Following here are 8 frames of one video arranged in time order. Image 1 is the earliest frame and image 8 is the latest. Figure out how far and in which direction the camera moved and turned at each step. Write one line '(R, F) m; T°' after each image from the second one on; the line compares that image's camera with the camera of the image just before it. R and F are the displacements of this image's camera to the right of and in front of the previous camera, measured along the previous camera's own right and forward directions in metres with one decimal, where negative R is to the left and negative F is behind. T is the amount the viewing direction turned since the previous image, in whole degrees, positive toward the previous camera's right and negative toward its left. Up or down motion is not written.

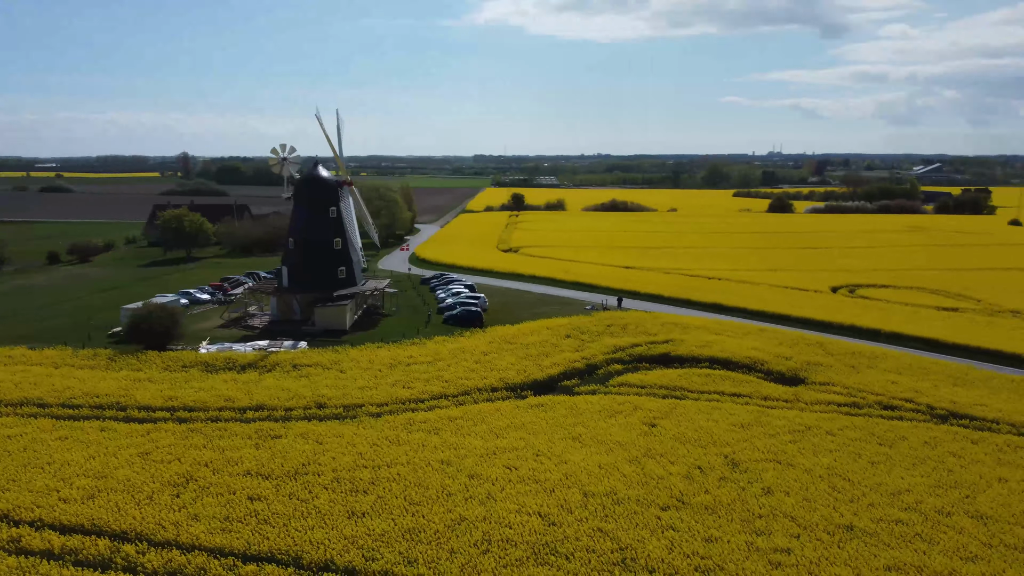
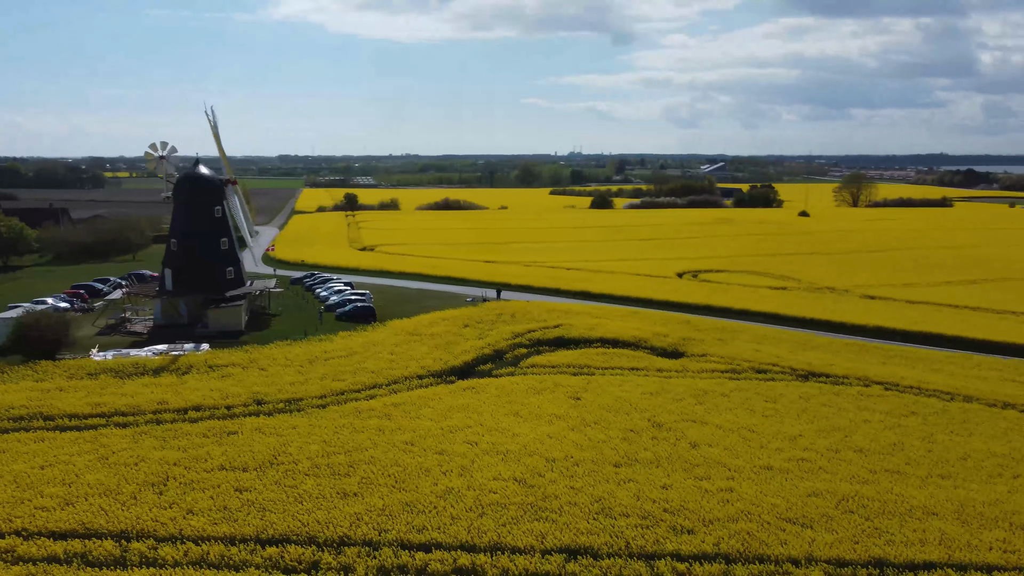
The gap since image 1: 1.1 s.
(-3.2, -1.0) m; +13°
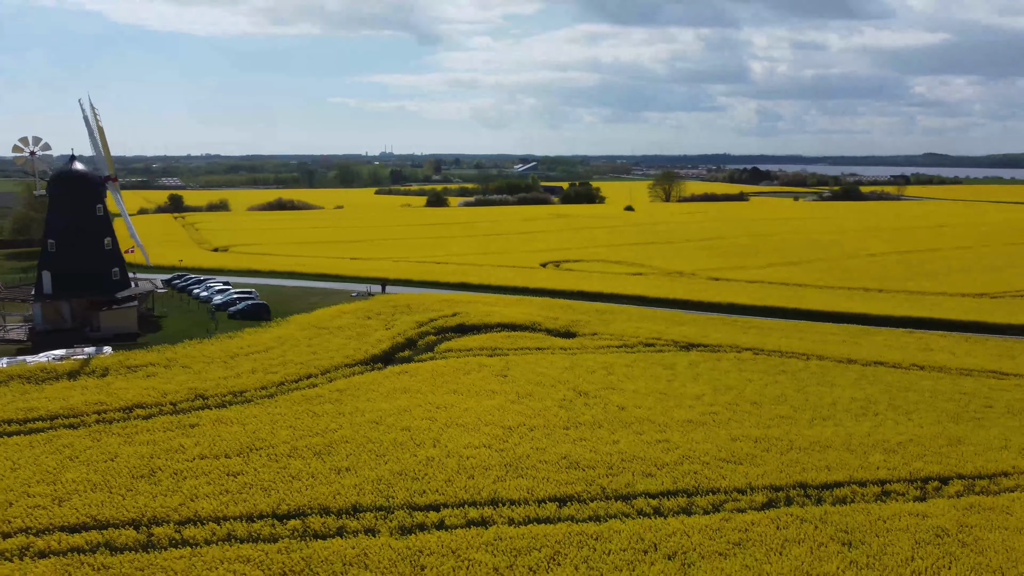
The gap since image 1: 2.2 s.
(-3.3, -1.2) m; +13°
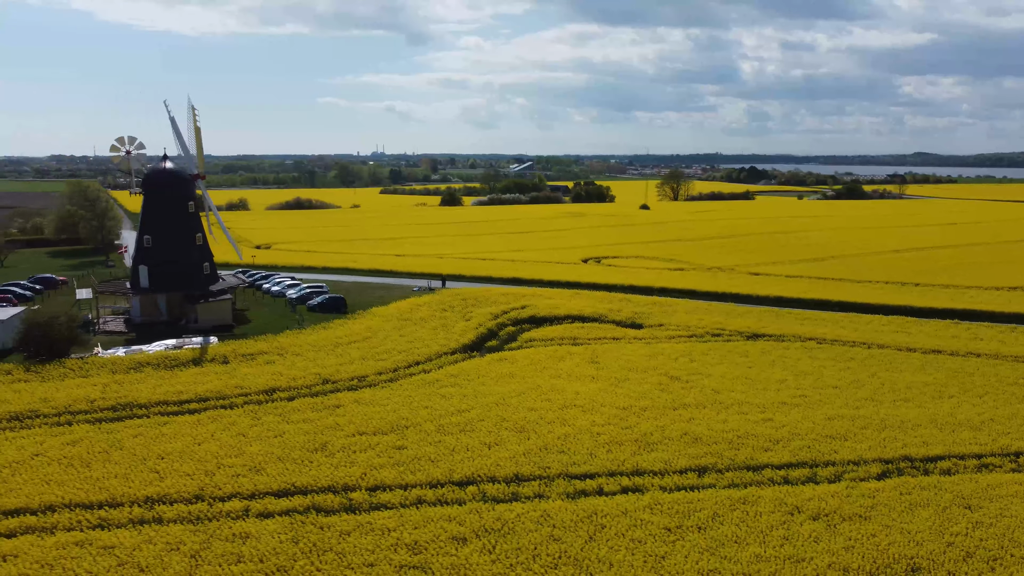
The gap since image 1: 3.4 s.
(-3.2, -1.3) m; +1°
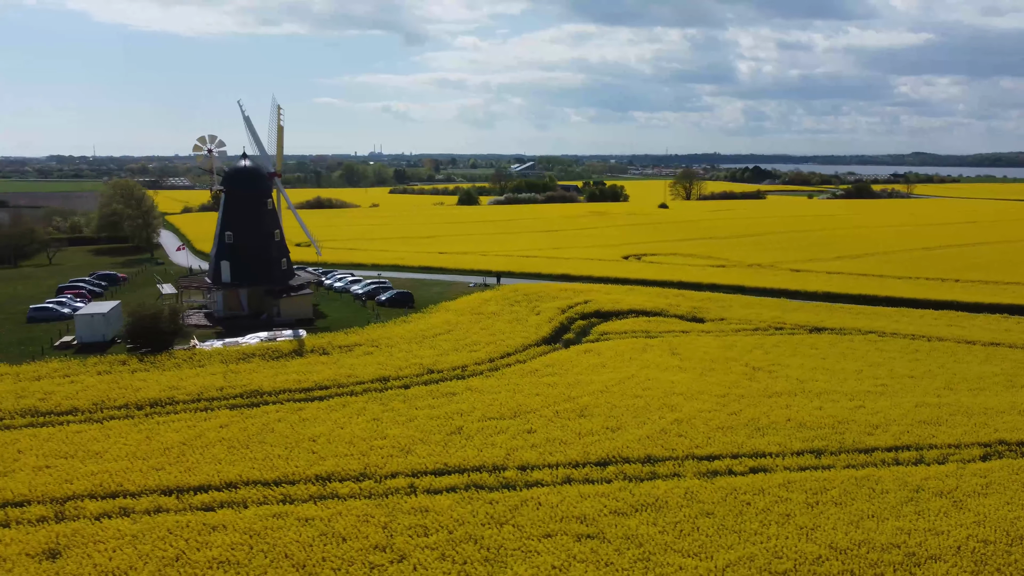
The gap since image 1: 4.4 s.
(-2.8, -0.8) m; 0°
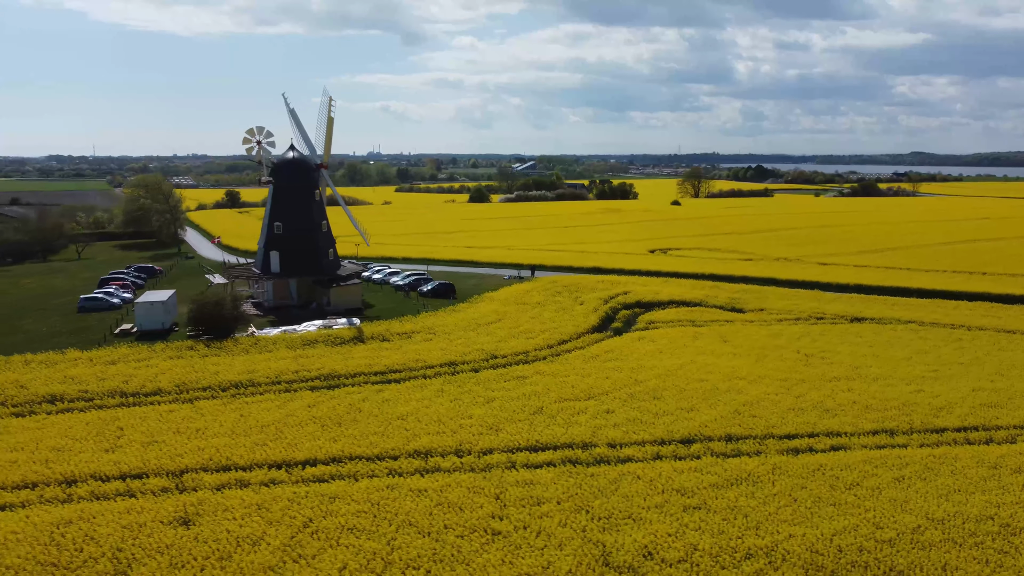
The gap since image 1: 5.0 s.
(-1.8, -0.3) m; 0°
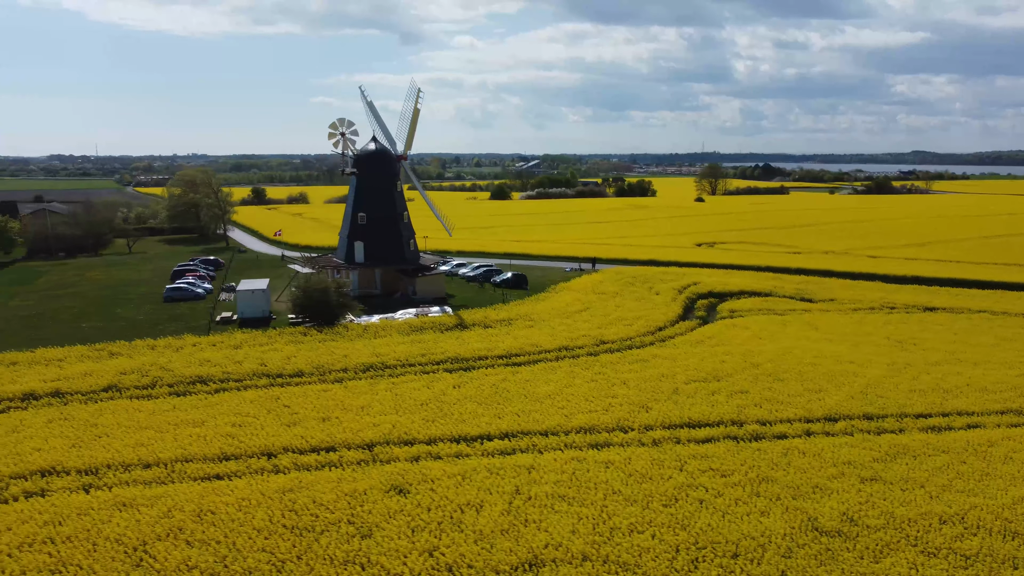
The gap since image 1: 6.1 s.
(-3.2, -0.4) m; 0°
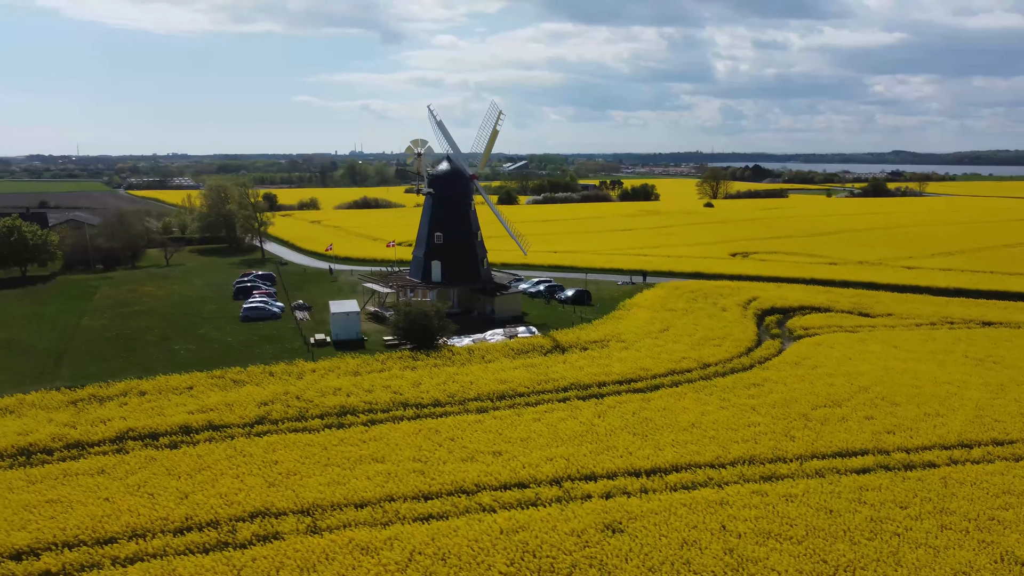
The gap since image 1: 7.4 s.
(-3.6, -0.4) m; +1°
